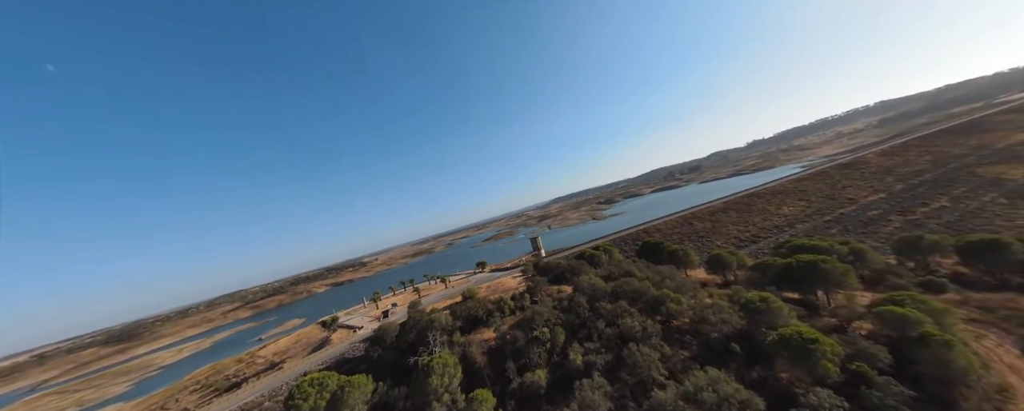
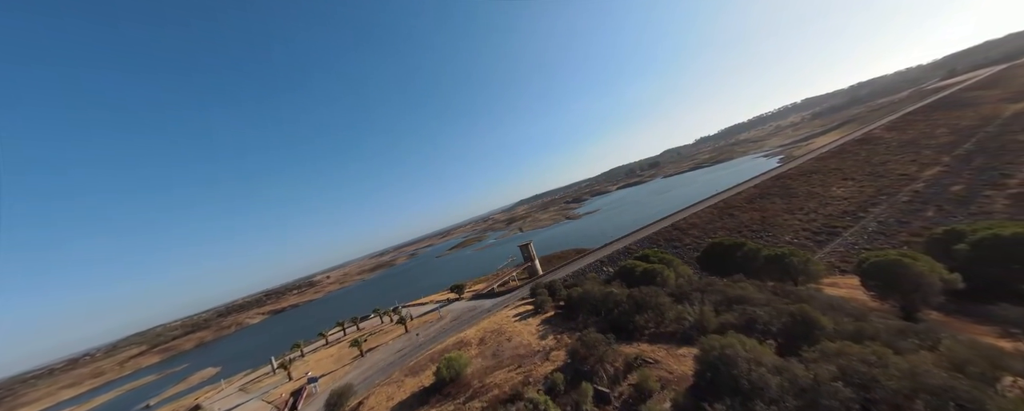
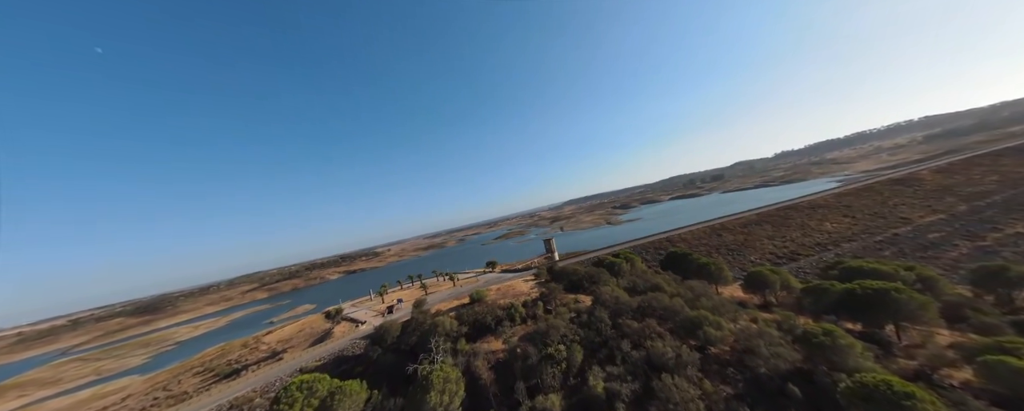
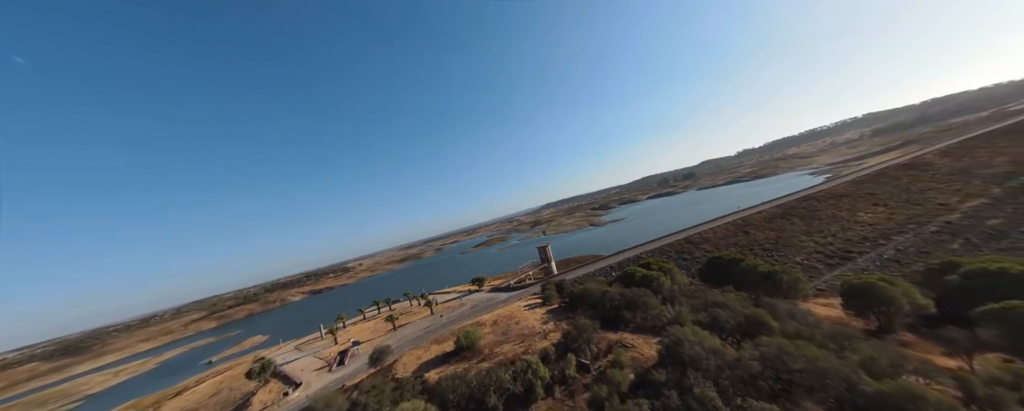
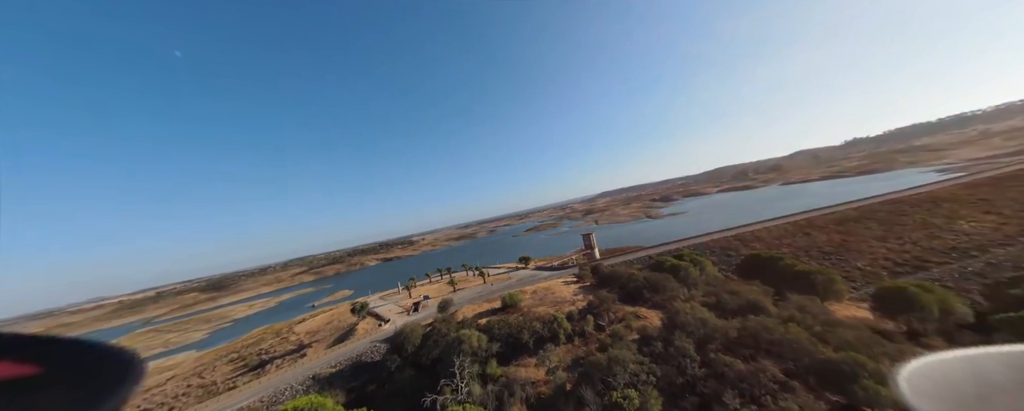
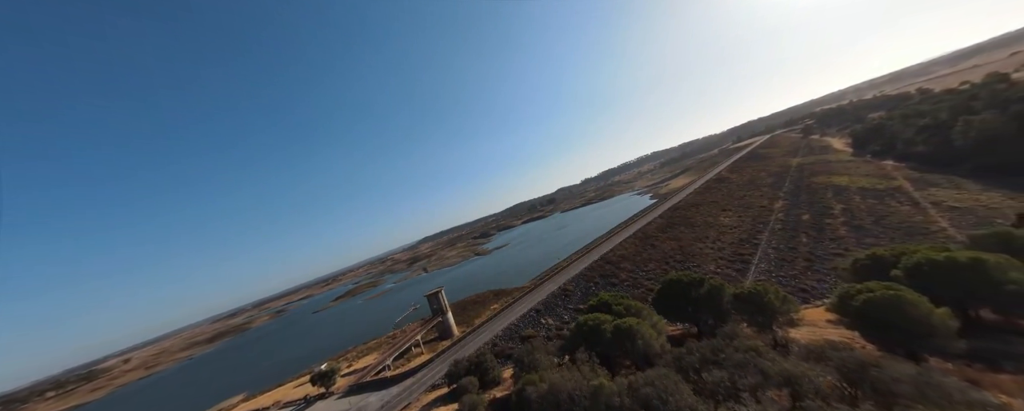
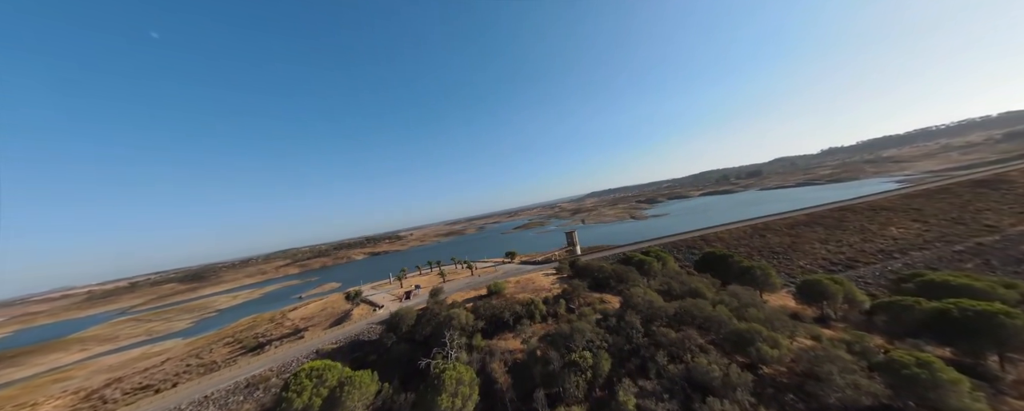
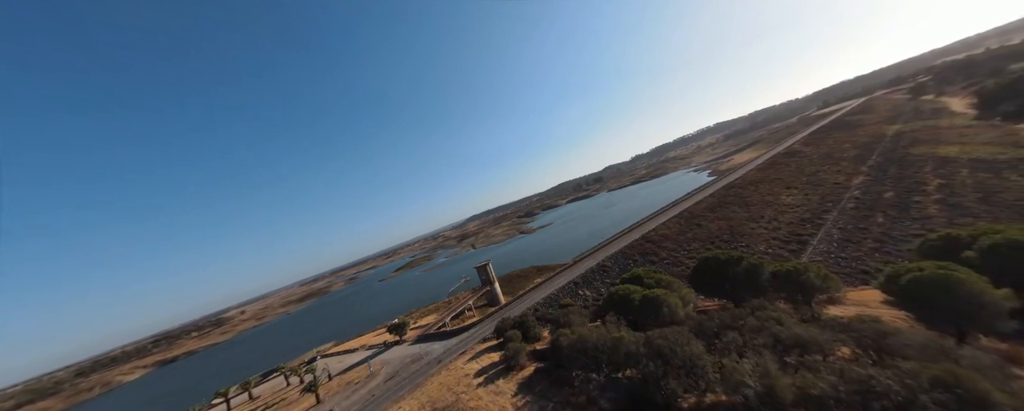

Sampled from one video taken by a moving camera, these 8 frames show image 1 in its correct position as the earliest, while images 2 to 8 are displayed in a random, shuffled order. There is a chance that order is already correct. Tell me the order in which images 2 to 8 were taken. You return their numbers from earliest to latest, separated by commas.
3, 7, 5, 4, 2, 8, 6
